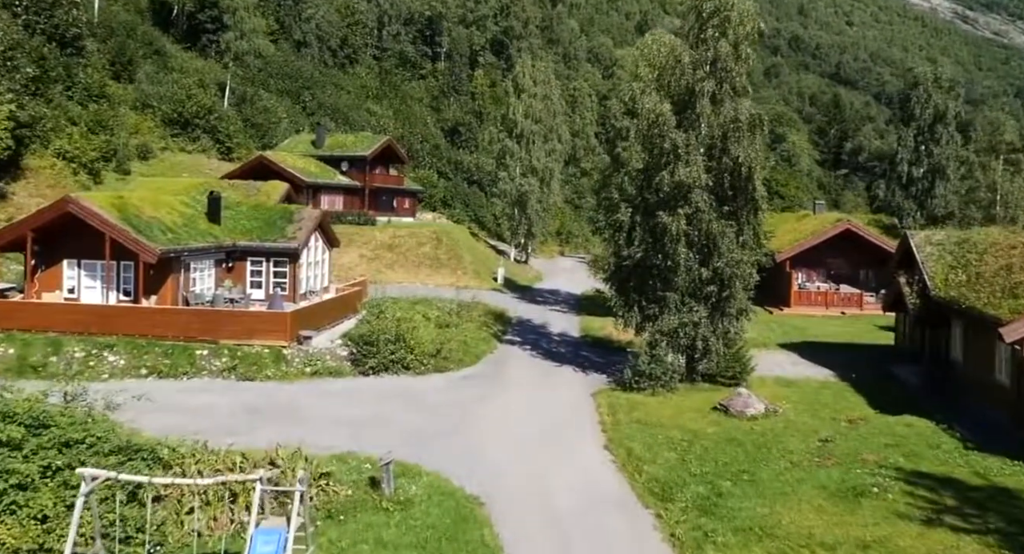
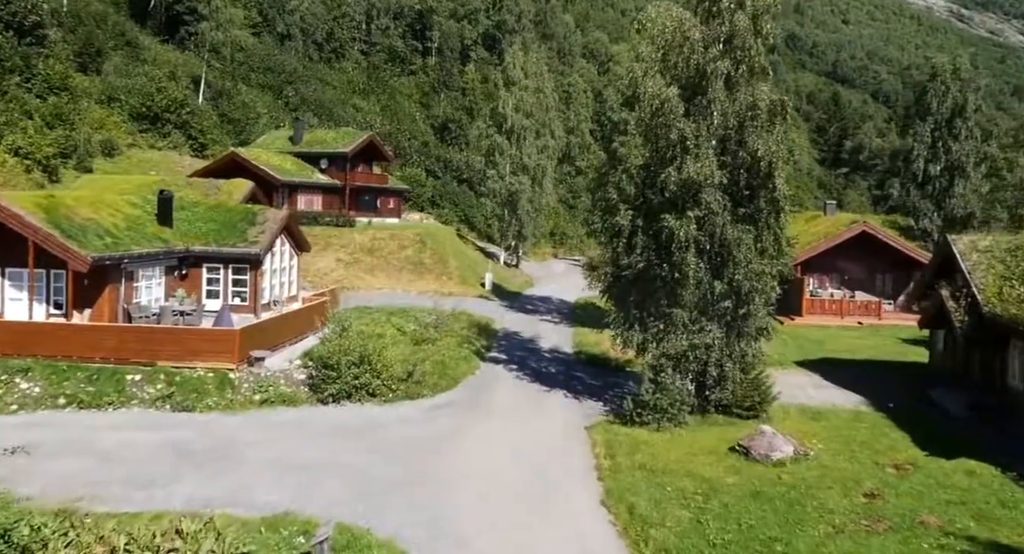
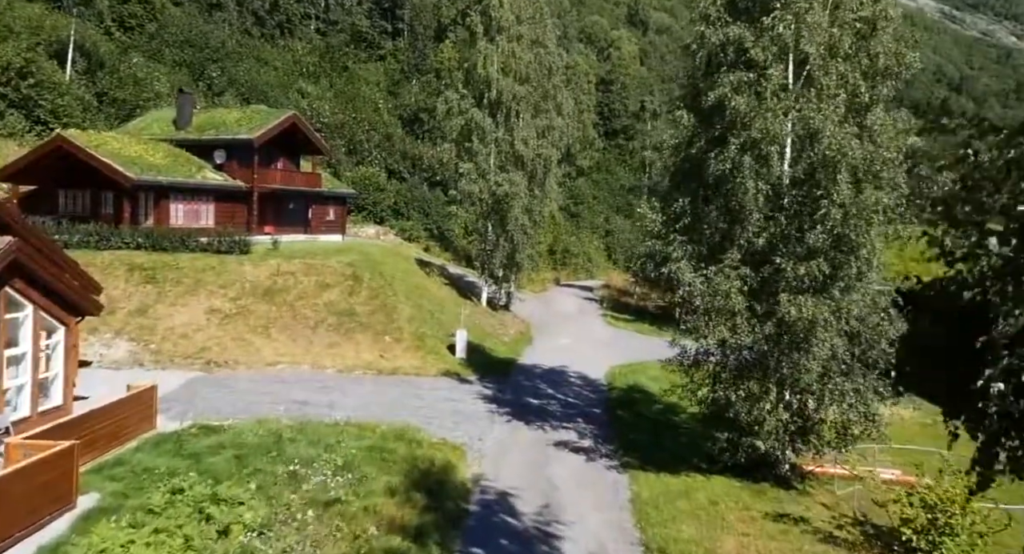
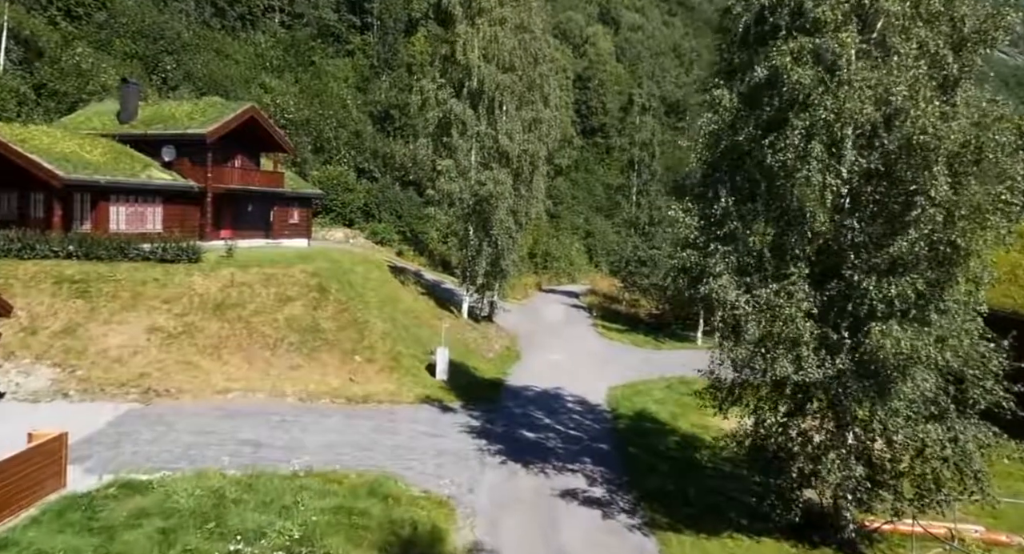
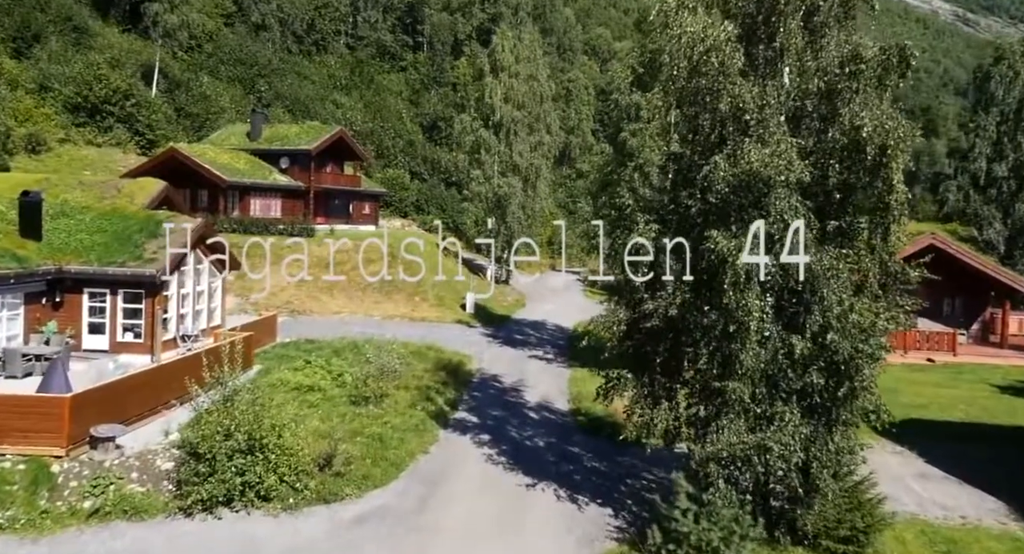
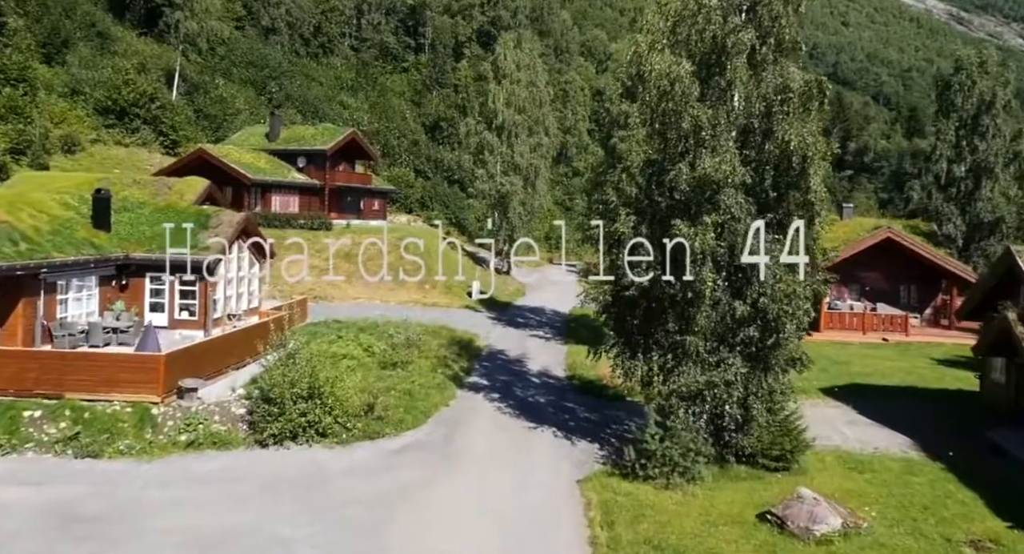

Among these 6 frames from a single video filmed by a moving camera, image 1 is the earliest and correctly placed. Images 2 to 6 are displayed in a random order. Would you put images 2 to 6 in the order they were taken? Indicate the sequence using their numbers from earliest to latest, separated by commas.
2, 6, 5, 3, 4
